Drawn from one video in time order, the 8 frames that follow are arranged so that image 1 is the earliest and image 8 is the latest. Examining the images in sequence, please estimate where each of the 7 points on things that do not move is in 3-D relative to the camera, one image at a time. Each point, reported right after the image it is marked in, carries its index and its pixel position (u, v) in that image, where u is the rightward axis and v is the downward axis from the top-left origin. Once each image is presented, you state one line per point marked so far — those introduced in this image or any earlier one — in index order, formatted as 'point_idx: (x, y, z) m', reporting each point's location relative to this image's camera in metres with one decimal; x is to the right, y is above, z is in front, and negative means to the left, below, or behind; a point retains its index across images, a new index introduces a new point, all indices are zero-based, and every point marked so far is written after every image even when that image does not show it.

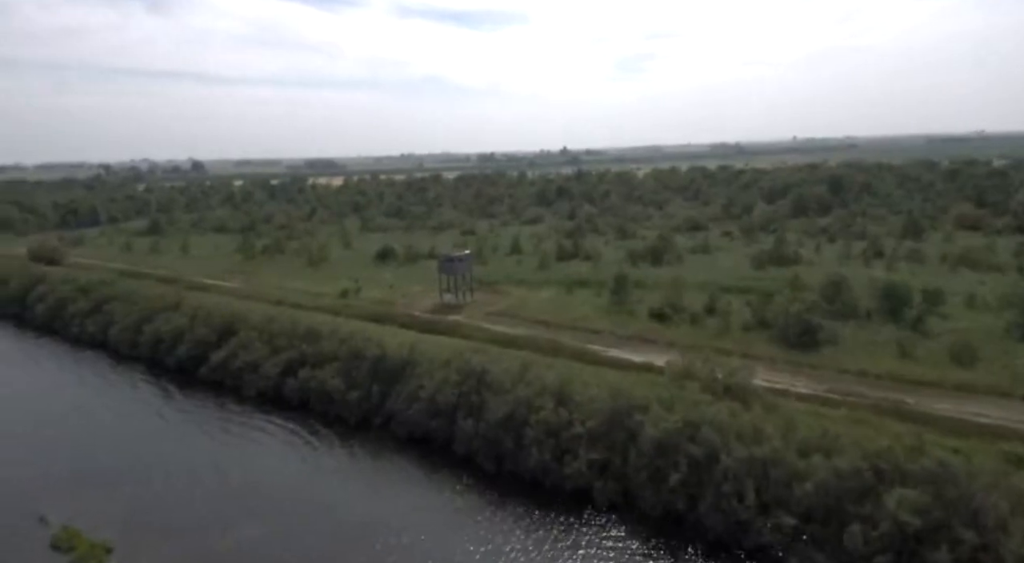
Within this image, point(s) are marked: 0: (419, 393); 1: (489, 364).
0: (-2.0, -2.4, +15.3) m
1: (-0.5, -1.7, +14.7) m
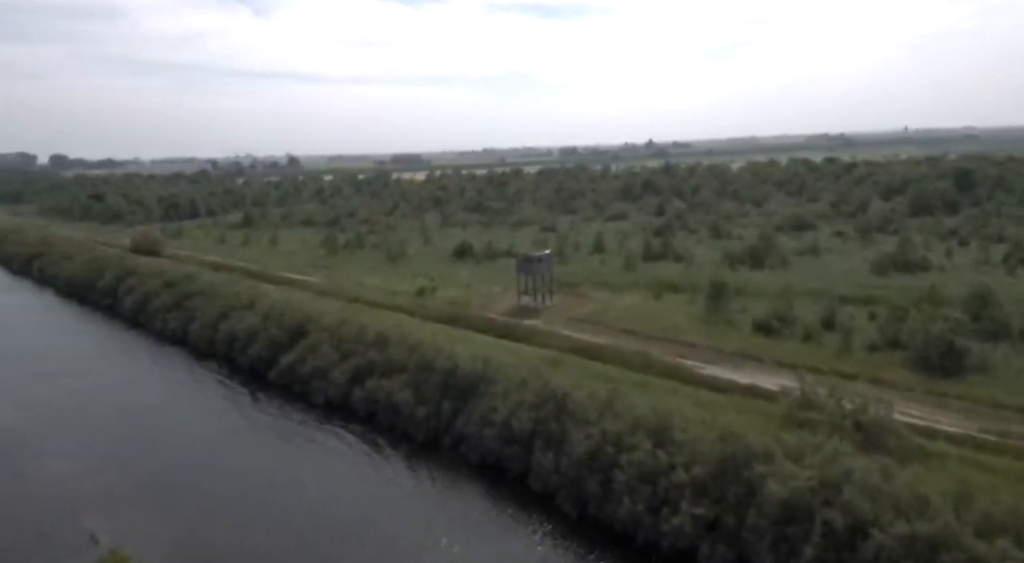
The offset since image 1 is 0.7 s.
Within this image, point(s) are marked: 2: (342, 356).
0: (-0.4, -2.6, +13.5) m
1: (+1.1, -1.9, +12.8) m
2: (-4.5, -2.0, +18.8) m
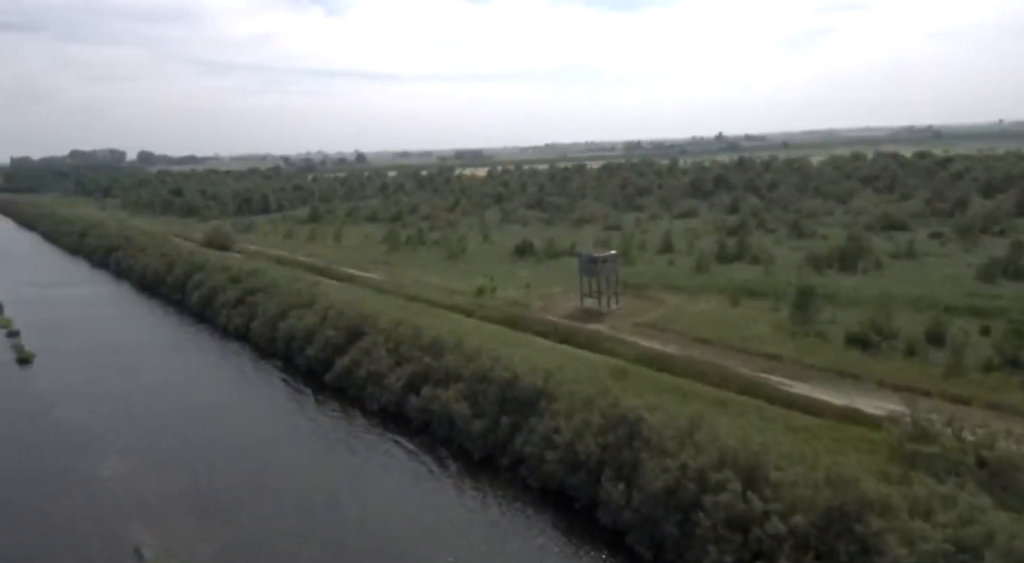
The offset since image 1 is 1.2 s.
0: (+0.7, -2.7, +12.2) m
1: (+2.1, -2.1, +11.4) m
2: (-2.9, -2.0, +17.9) m
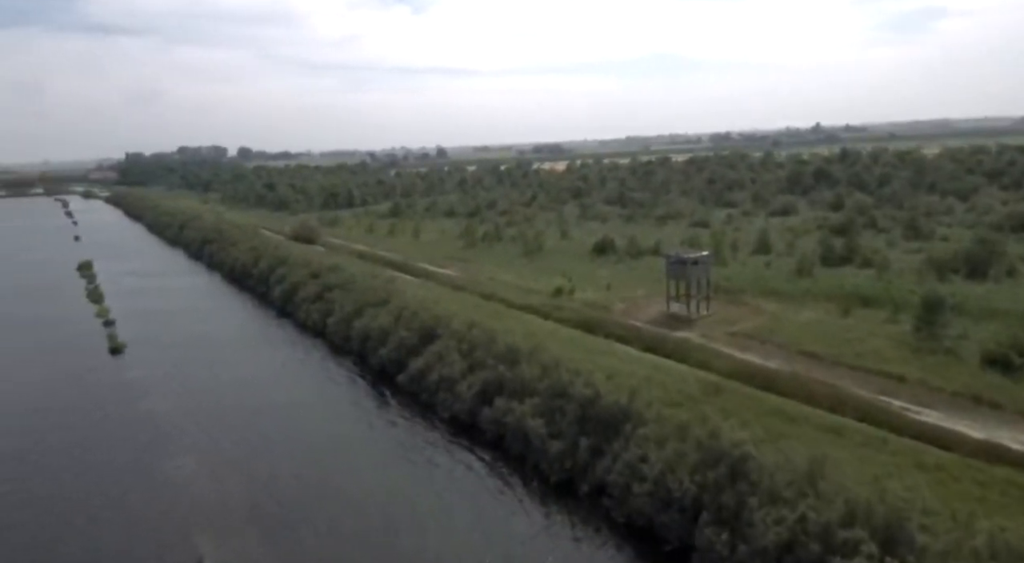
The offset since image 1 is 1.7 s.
0: (+2.0, -2.9, +10.8) m
1: (+3.3, -2.2, +9.8) m
2: (-1.0, -2.1, +16.8) m
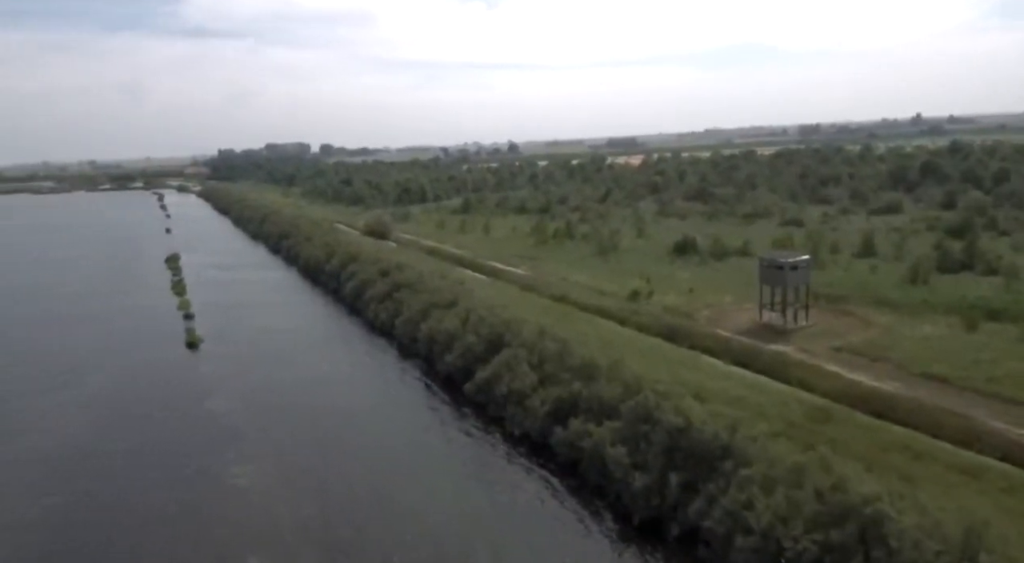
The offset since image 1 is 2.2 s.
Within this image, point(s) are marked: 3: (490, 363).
0: (+3.1, -3.1, +9.3) m
1: (+4.3, -2.5, +8.1) m
2: (+0.7, -2.2, +15.5) m
3: (-0.5, -2.1, +17.8) m
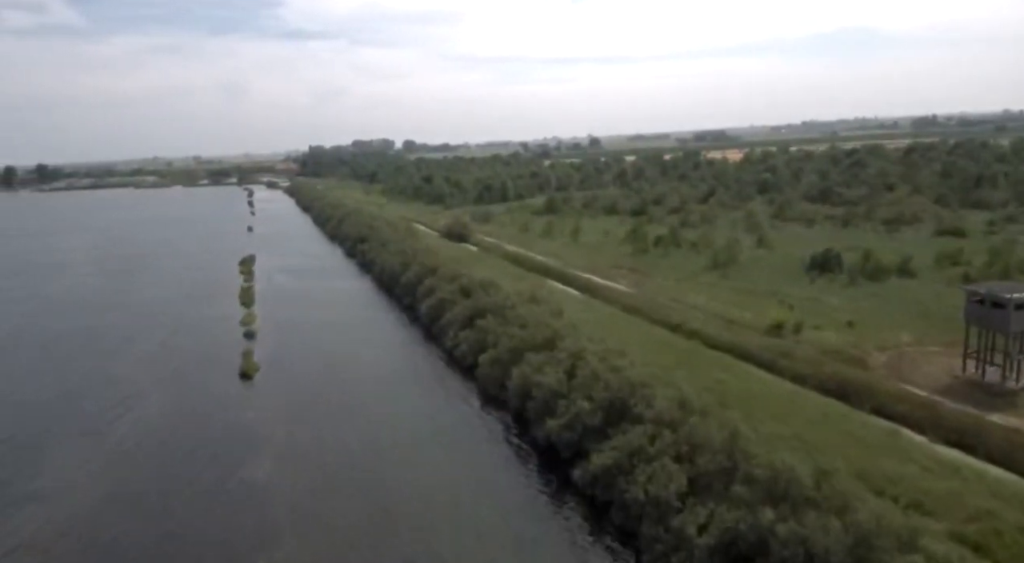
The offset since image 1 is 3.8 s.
0: (+4.4, -3.9, +4.3) m
1: (+5.5, -3.4, +3.0) m
2: (+2.7, -3.0, +10.7) m
3: (+1.8, -2.8, +13.2) m
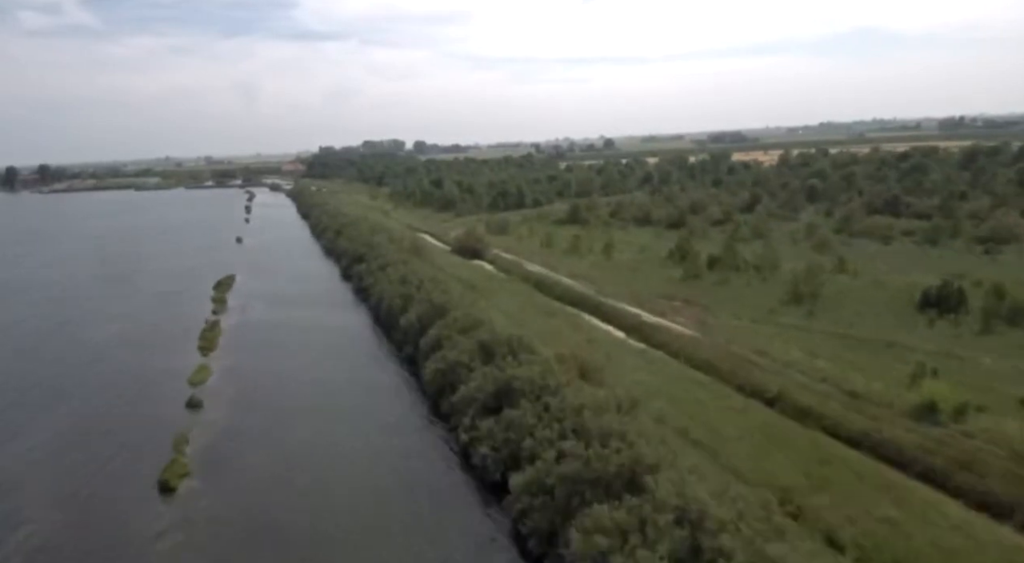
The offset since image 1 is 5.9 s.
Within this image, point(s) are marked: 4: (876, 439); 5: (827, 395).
0: (+5.0, -5.2, -1.9) m
1: (+6.1, -4.7, -3.2) m
2: (+3.4, -4.3, +4.6) m
3: (+2.5, -4.1, +7.0) m
4: (+7.1, -3.0, +13.8) m
5: (+7.1, -2.6, +15.9) m
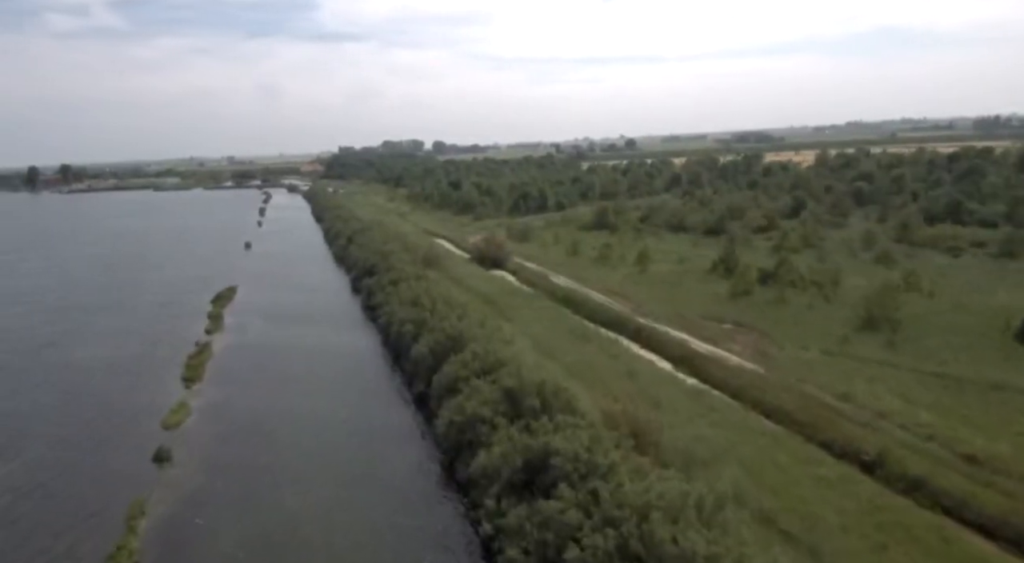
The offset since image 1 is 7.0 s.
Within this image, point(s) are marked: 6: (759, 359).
0: (+5.1, -5.9, -5.2) m
1: (+6.1, -5.3, -6.5) m
2: (+3.7, -4.9, +1.3) m
3: (+2.9, -4.8, +3.8) m
4: (+7.6, -3.6, +10.5) m
5: (+7.7, -3.3, +12.6) m
6: (+6.5, -2.3, +18.5) m
